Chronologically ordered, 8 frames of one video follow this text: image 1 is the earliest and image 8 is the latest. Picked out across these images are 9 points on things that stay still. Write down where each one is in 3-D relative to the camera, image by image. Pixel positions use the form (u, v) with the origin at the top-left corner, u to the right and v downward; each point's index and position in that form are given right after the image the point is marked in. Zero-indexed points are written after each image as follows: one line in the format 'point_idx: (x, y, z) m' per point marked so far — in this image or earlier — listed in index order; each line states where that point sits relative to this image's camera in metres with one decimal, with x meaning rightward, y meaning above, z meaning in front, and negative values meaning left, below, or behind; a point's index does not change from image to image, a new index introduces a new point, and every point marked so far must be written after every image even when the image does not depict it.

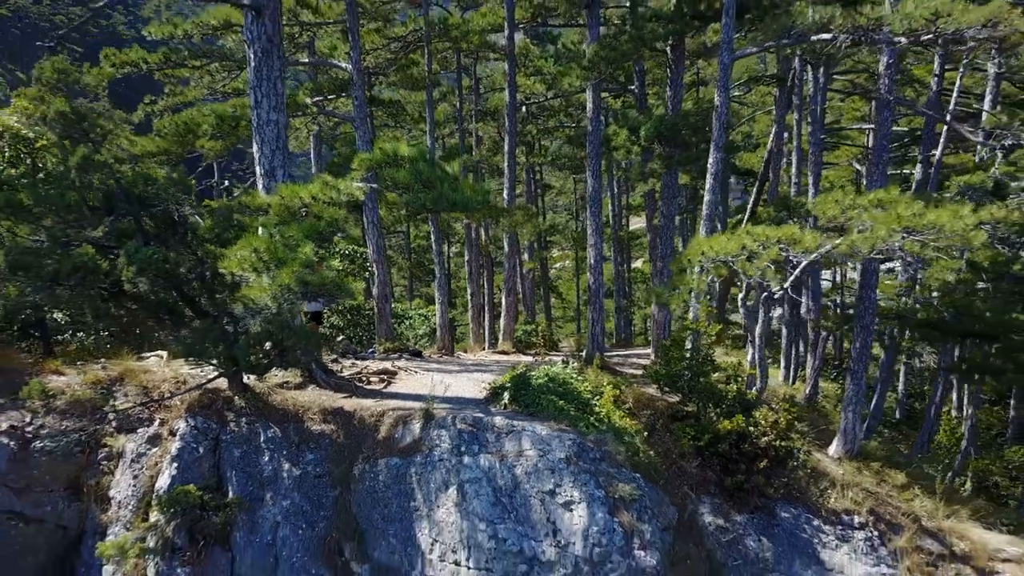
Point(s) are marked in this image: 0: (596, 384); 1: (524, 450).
0: (+0.8, -0.9, +8.4) m
1: (+0.1, -1.2, +6.9) m
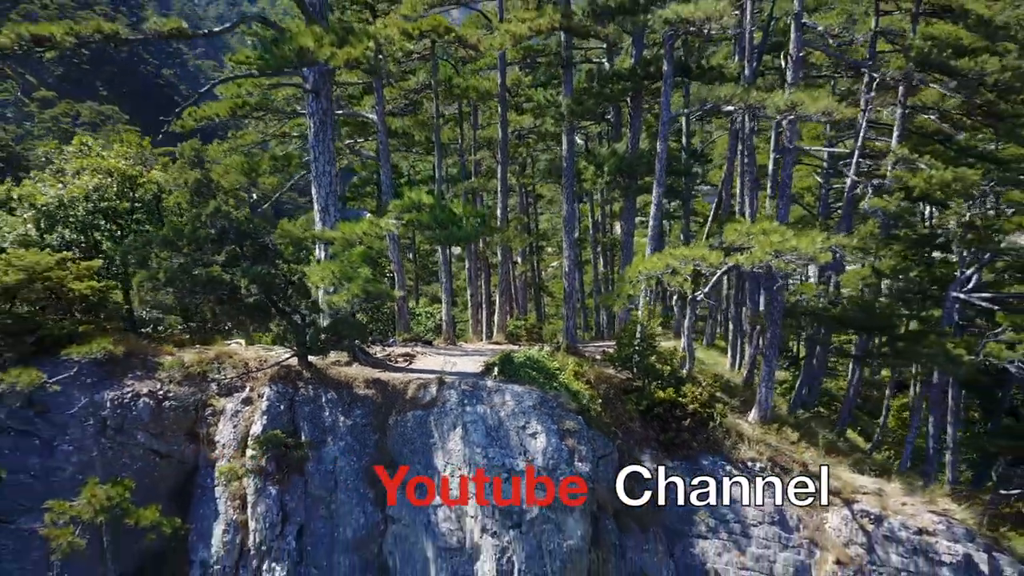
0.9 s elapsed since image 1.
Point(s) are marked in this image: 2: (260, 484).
0: (+0.6, -1.0, +11.1) m
1: (-0.1, -1.3, +9.6) m
2: (-2.7, -2.2, +9.5) m
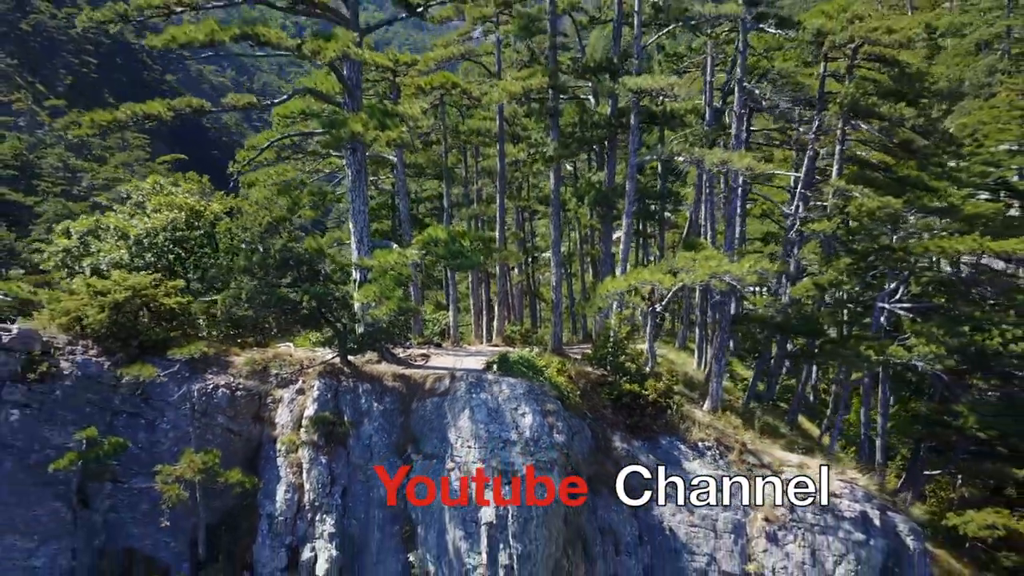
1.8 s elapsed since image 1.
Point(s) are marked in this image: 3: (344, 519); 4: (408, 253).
0: (+0.6, -1.2, +13.7) m
1: (-0.1, -1.5, +12.2) m
2: (-2.7, -2.4, +12.0) m
3: (-2.3, -3.2, +11.9) m
4: (-1.5, +0.3, +12.2) m
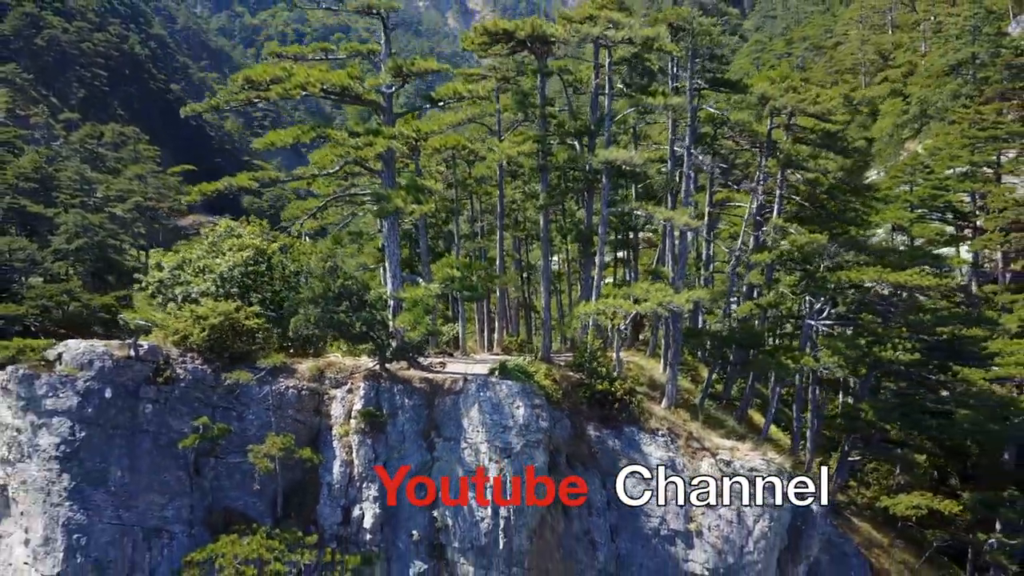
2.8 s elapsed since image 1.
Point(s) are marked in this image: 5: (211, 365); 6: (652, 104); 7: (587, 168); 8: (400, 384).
0: (+0.5, -1.7, +17.5) m
1: (-0.2, -1.9, +16.0) m
2: (-2.8, -2.8, +15.8) m
3: (-2.3, -3.7, +15.7) m
4: (-1.5, -0.1, +16.0) m
5: (-5.9, -1.6, +17.4) m
6: (+3.2, +4.2, +19.5) m
7: (+1.7, +2.7, +20.5) m
8: (-2.2, -1.9, +16.3) m
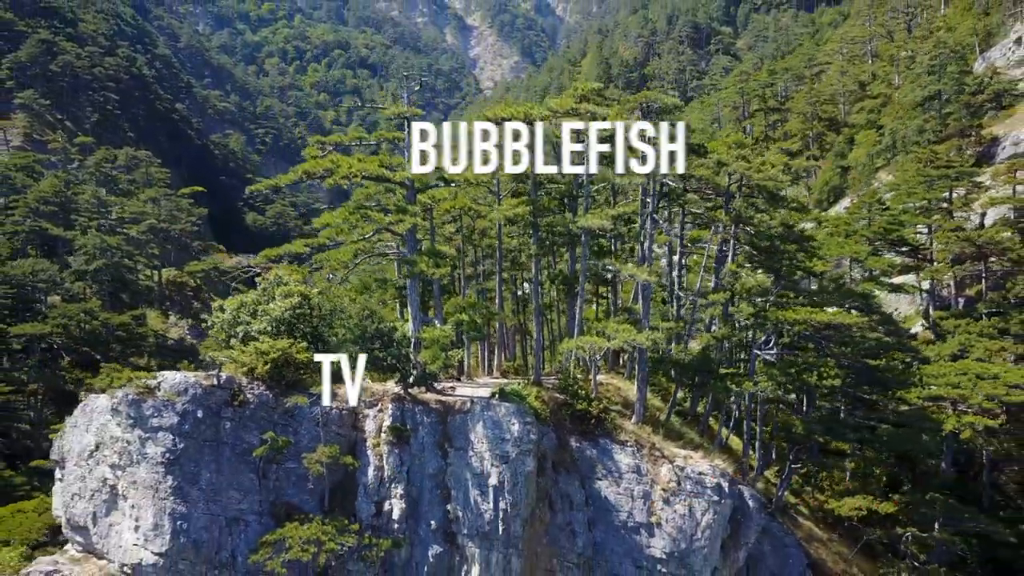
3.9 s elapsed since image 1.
0: (+0.4, -2.6, +21.5) m
1: (-0.2, -2.9, +20.0) m
2: (-2.9, -3.8, +19.9) m
3: (-2.4, -4.6, +19.7) m
4: (-1.6, -1.1, +20.1) m
5: (-6.0, -2.6, +21.4) m
6: (+3.1, +3.2, +23.7) m
7: (+1.6, +1.7, +24.6) m
8: (-2.2, -2.9, +20.4) m
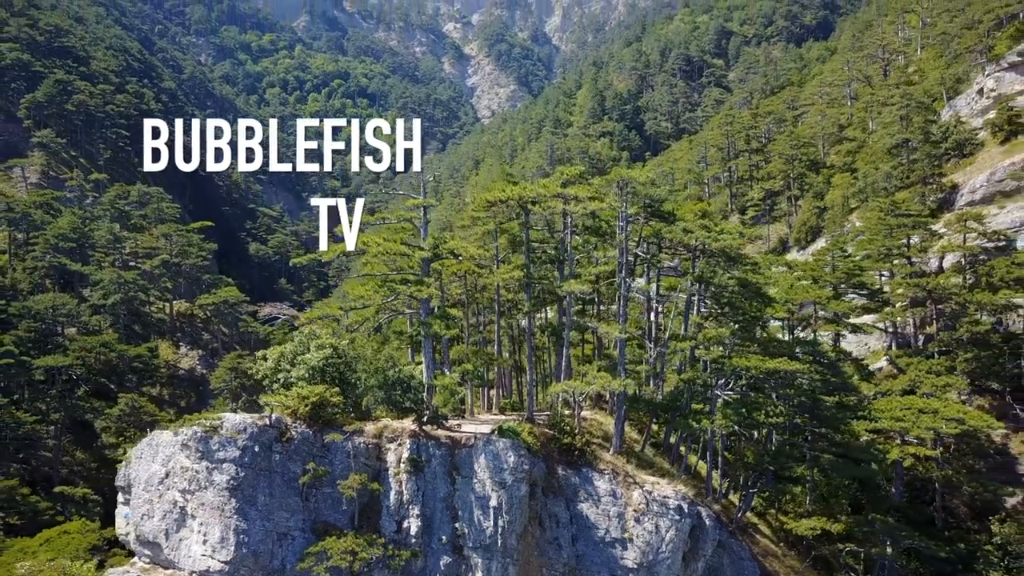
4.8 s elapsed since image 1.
0: (+0.3, -4.2, +25.6) m
1: (-0.3, -4.5, +24.1) m
2: (-3.0, -5.3, +23.9) m
3: (-2.5, -6.2, +23.7) m
4: (-1.7, -2.6, +24.2) m
5: (-6.1, -4.2, +25.5) m
6: (+3.0, +1.5, +27.9) m
7: (+1.5, 0.0, +28.9) m
8: (-2.3, -4.5, +24.5) m
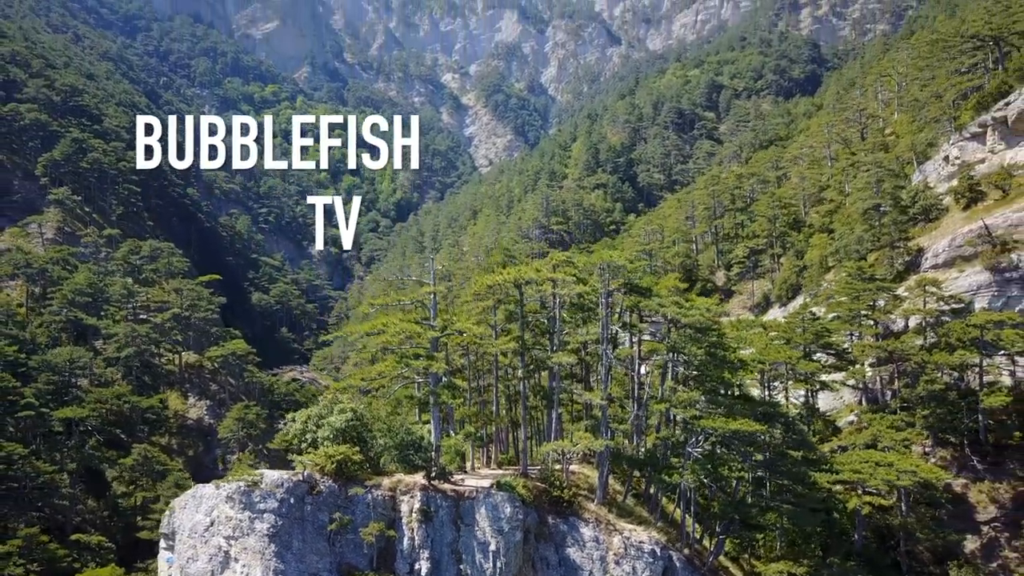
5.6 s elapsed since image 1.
0: (+0.2, -6.8, +29.5) m
1: (-0.5, -6.9, +28.0) m
2: (-3.1, -7.8, +27.7) m
3: (-2.6, -8.6, +27.5) m
4: (-1.8, -5.1, +28.1) m
5: (-6.2, -6.7, +29.3) m
6: (+2.9, -1.2, +32.1) m
7: (+1.4, -2.7, +32.9) m
8: (-2.5, -6.9, +28.3) m
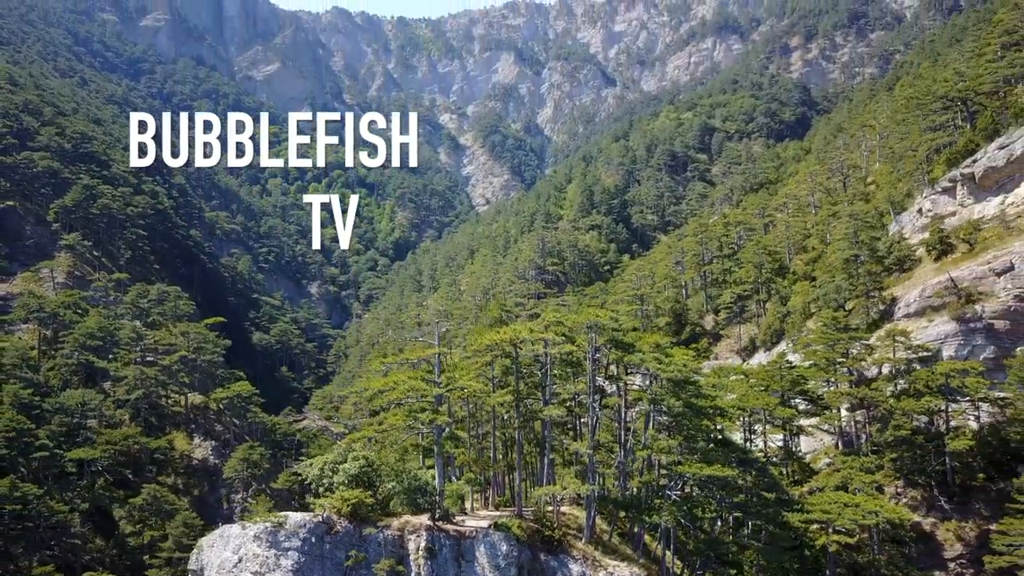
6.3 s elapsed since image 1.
0: (+0.1, -9.1, +32.8) m
1: (-0.6, -9.2, +31.2) m
2: (-3.2, -10.0, +30.9) m
3: (-2.8, -10.9, +30.7) m
4: (-2.0, -7.4, +31.5) m
5: (-6.4, -9.0, +32.6) m
6: (+2.7, -3.6, +35.6) m
7: (+1.2, -5.2, +36.4) m
8: (-2.6, -9.2, +31.6) m
